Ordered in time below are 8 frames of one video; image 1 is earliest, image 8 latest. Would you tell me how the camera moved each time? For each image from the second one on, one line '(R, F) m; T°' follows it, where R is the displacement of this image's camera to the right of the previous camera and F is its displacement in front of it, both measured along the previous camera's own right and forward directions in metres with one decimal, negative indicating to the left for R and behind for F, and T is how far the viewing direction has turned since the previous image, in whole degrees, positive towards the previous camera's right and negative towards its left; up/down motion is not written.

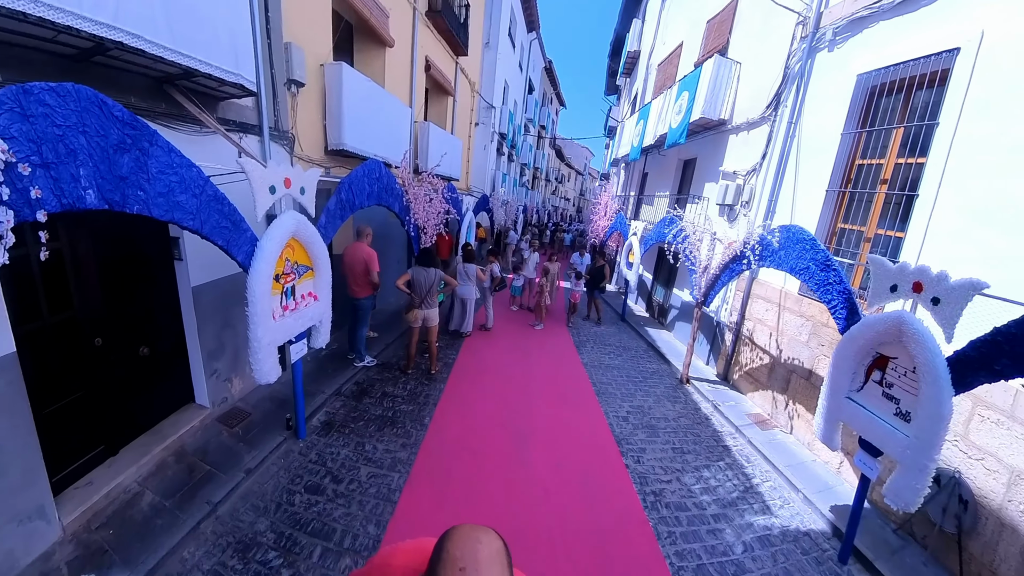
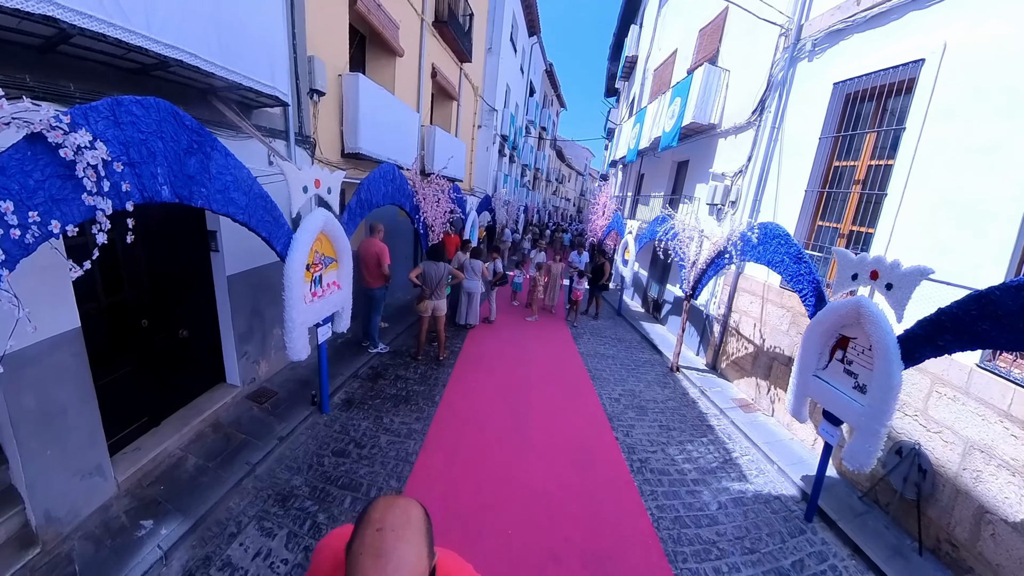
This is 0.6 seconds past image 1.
(0.0, -0.4) m; 0°
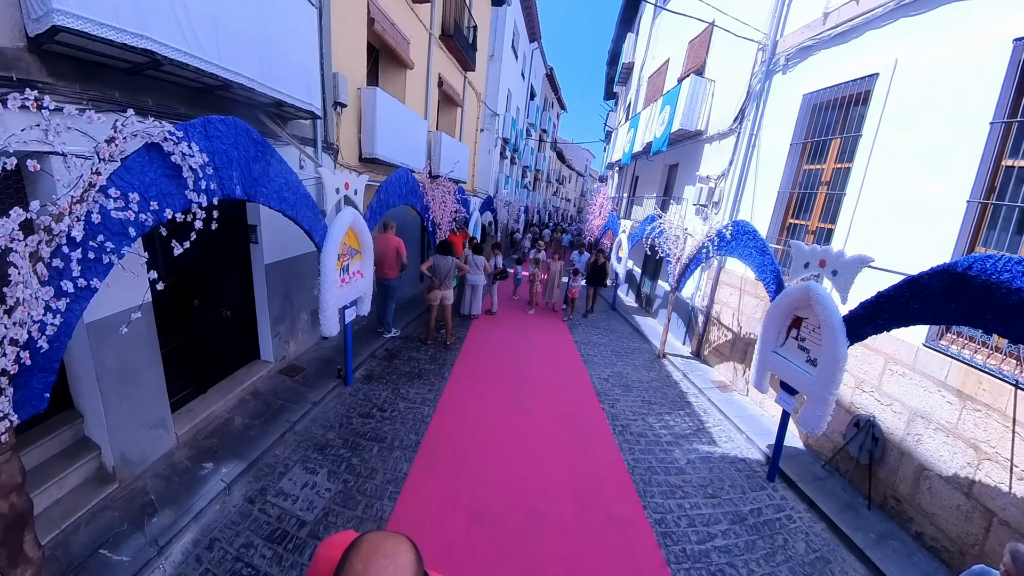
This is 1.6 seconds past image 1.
(0.0, -0.5) m; 0°
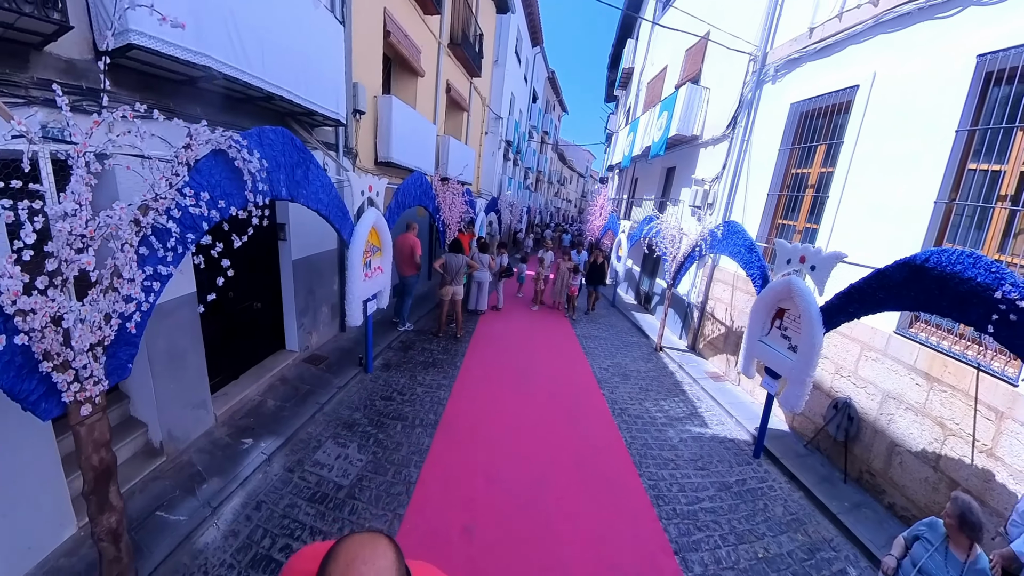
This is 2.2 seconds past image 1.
(-0.1, -0.4) m; 0°
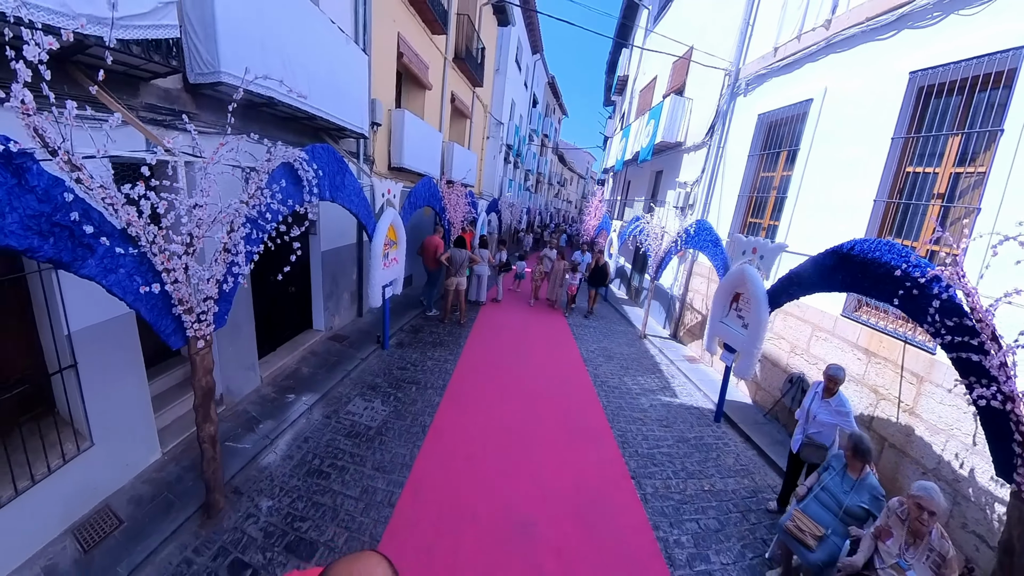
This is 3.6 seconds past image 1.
(+0.1, -0.7) m; 0°
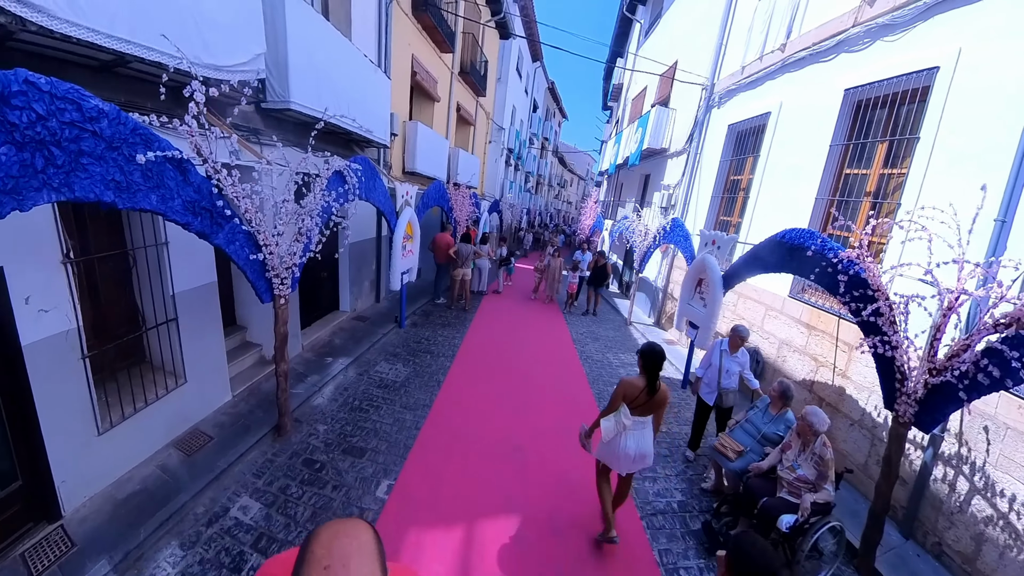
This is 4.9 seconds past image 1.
(+0.1, -0.9) m; 0°
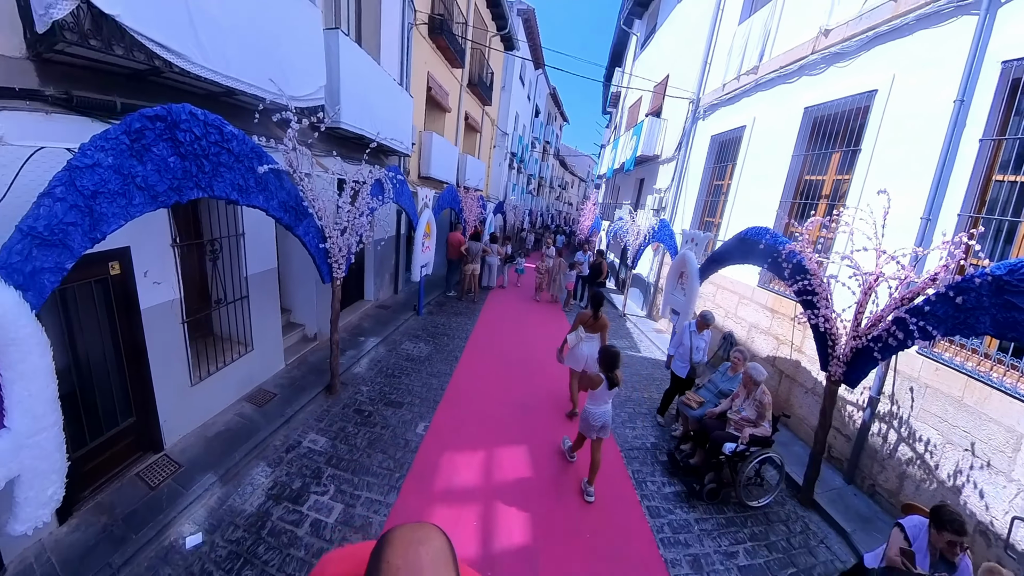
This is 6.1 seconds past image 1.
(-0.1, -0.8) m; 0°
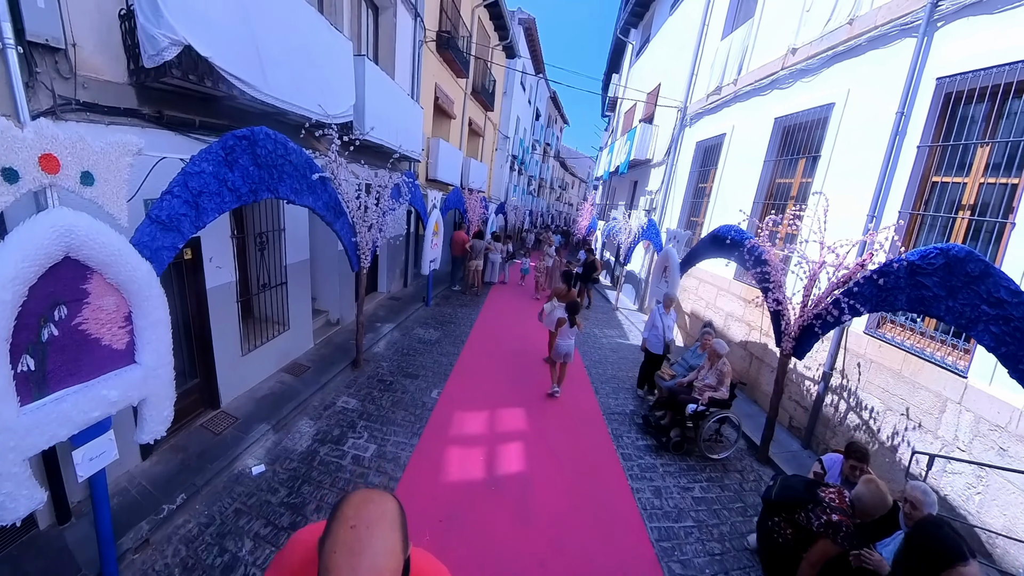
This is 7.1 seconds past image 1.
(0.0, -0.7) m; 0°
